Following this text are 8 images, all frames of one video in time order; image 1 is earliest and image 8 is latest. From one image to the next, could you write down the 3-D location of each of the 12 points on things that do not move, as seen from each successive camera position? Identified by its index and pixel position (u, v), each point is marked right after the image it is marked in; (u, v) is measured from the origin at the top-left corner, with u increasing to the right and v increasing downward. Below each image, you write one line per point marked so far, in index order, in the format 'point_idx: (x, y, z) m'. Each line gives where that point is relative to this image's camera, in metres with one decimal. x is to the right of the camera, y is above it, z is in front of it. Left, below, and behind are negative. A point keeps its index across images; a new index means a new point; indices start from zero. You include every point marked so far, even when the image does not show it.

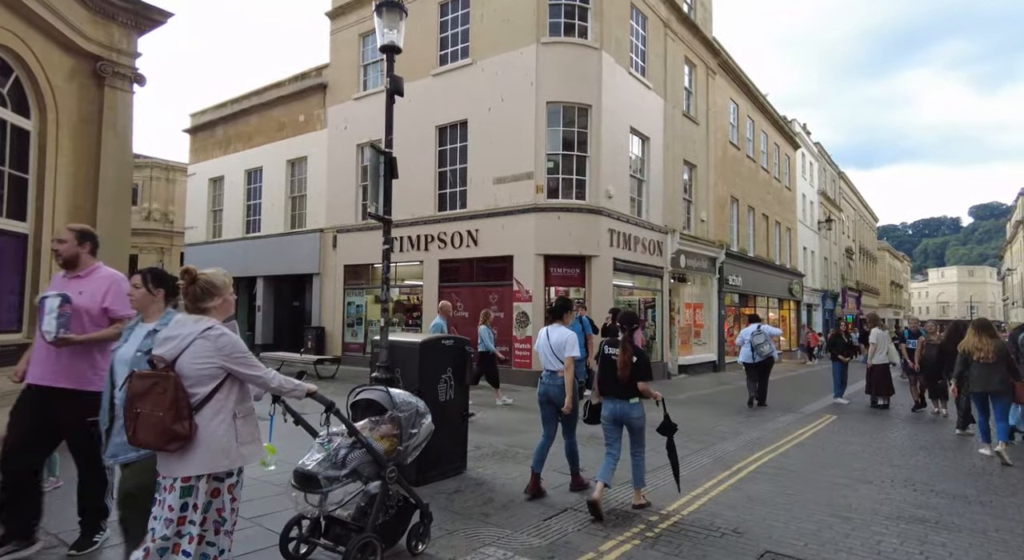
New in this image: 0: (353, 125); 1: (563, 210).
0: (-4.7, +4.6, +17.9) m
1: (+1.2, +1.6, +13.9) m
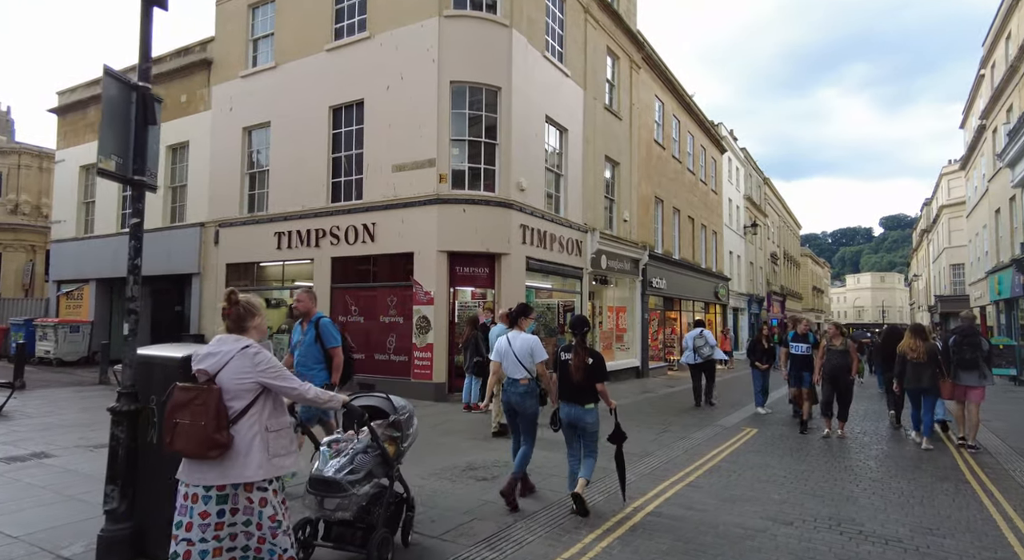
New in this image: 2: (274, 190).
0: (-7.2, +4.6, +15.9) m
1: (-0.9, +1.6, +12.5) m
2: (-6.0, +2.3, +15.1) m
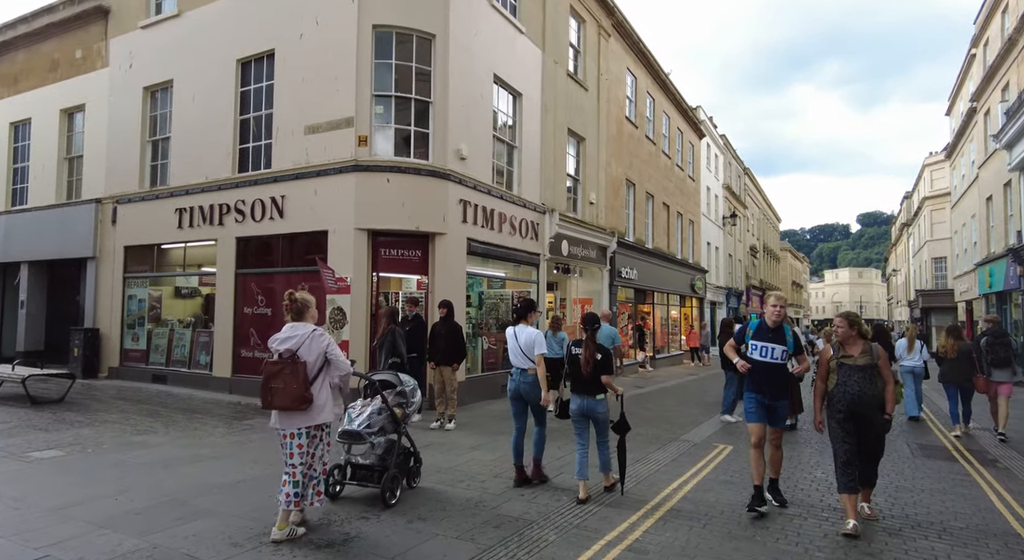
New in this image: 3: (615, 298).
0: (-8.4, +4.9, +13.6) m
1: (-2.1, +1.9, +10.5) m
2: (-7.2, +2.6, +12.9) m
3: (+3.2, -0.5, +18.3) m
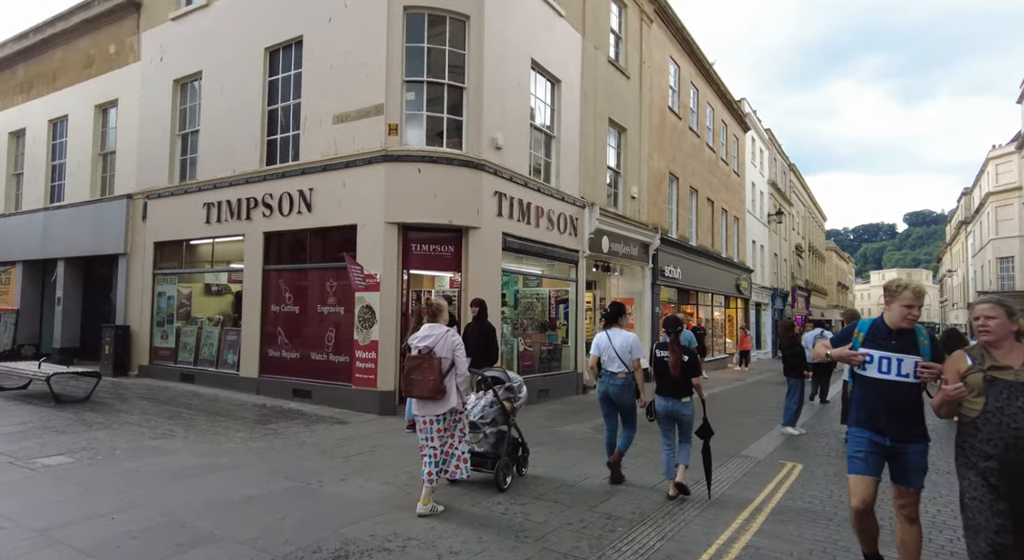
0: (-7.6, +5.0, +13.4) m
1: (-1.4, +2.0, +9.8) m
2: (-6.4, +2.6, +12.6) m
3: (+4.2, -0.5, +17.4) m
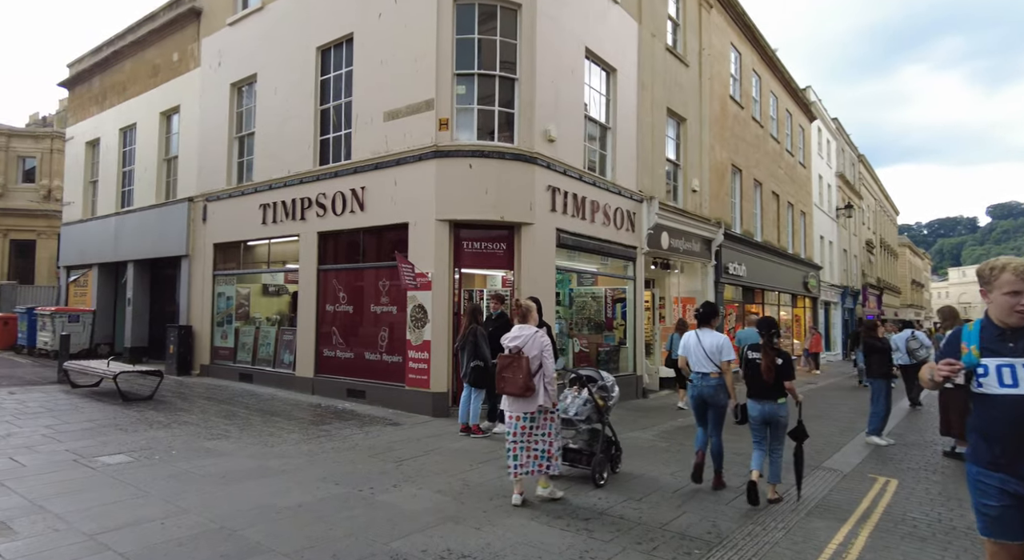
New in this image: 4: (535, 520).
0: (-6.4, +5.0, +13.6) m
1: (-0.6, +2.0, +9.5) m
2: (-5.3, +2.6, +12.7) m
3: (+5.8, -0.4, +16.5) m
4: (+0.2, -1.9, +4.8) m
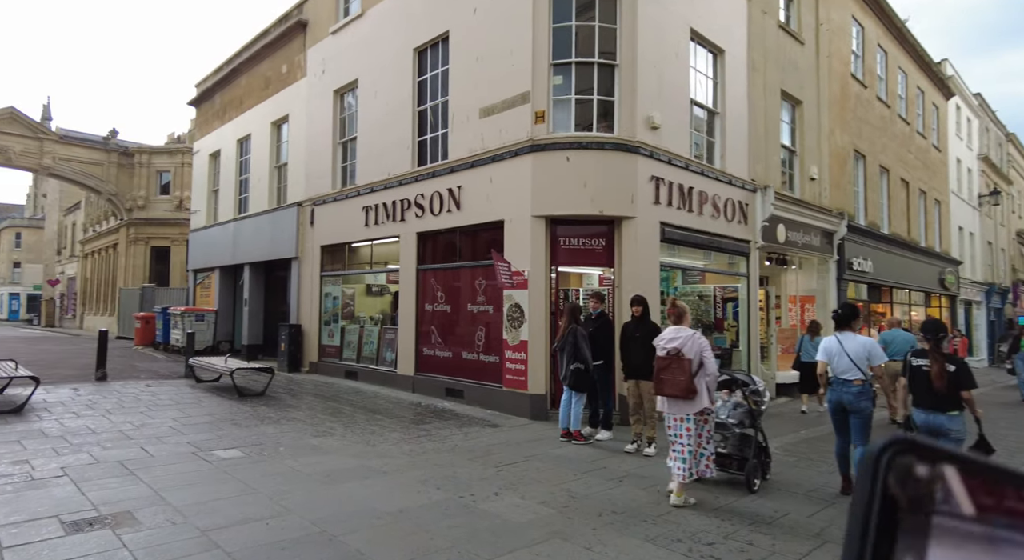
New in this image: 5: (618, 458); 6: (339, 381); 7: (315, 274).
0: (-4.2, +4.9, +14.1) m
1: (+1.0, +2.0, +9.1) m
2: (-3.2, +2.6, +13.0) m
3: (+8.3, -0.4, +15.1) m
4: (+1.0, -1.9, +4.3) m
5: (+1.2, -2.0, +6.8) m
6: (-3.7, -2.2, +13.0) m
7: (-4.7, +0.1, +14.5) m
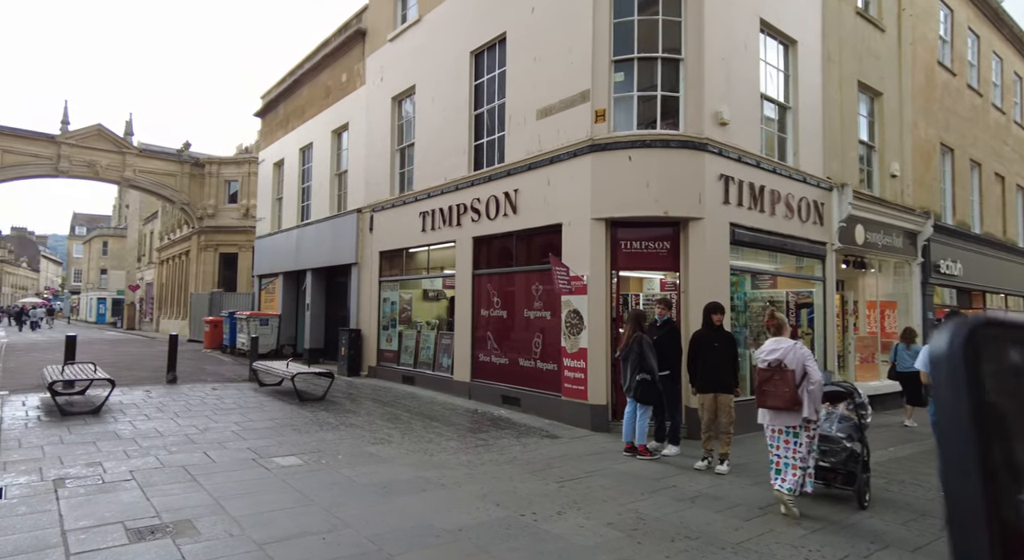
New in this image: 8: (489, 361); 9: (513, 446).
0: (-2.9, +4.8, +14.1) m
1: (+1.8, +1.9, +8.8) m
2: (-2.0, +2.5, +13.0) m
3: (+9.7, -0.4, +14.0) m
4: (+1.4, -1.9, +3.9) m
5: (+1.9, -2.1, +6.4) m
6: (-2.5, -2.3, +13.0) m
7: (-3.3, 0.0, +14.6) m
8: (-0.4, -1.5, +11.0) m
9: (0.0, -2.1, +7.7) m
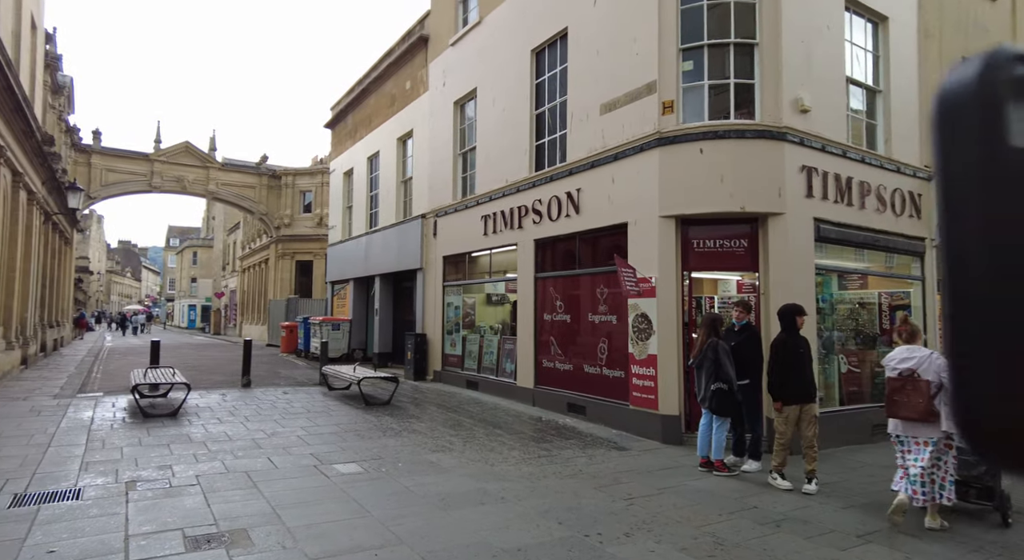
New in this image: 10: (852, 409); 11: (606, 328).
0: (-1.4, +4.7, +14.1) m
1: (+2.7, +1.9, +8.2) m
2: (-0.7, +2.4, +12.8) m
3: (+11.1, -0.4, +12.5) m
4: (+1.8, -1.9, +3.4) m
5: (+2.5, -2.1, +5.8) m
6: (-1.1, -2.4, +12.9) m
7: (-1.8, -0.1, +14.6) m
8: (+0.7, -1.5, +10.7) m
9: (+0.8, -2.2, +7.3) m
10: (+5.0, -1.9, +8.9) m
11: (+1.5, -0.8, +9.6) m
